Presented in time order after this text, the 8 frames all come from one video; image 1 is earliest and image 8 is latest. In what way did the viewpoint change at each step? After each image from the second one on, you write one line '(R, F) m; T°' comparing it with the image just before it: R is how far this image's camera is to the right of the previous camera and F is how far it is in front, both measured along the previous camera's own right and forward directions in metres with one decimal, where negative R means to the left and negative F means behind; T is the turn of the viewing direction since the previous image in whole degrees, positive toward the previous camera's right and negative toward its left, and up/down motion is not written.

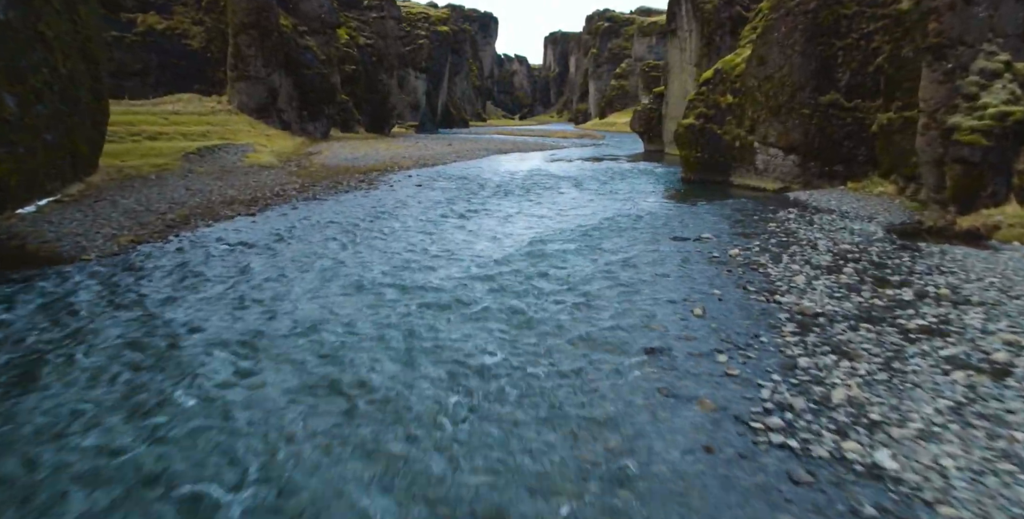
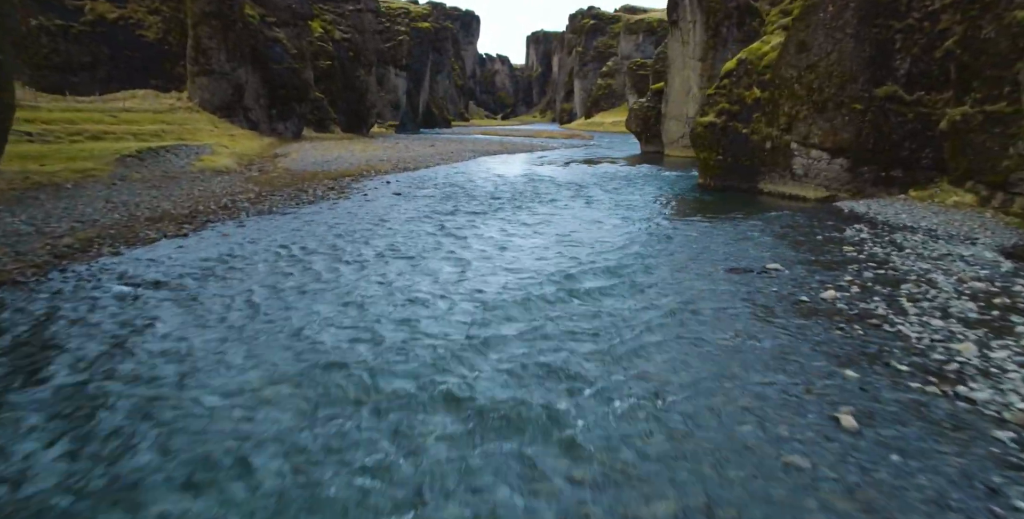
(-0.5, +4.0) m; +2°
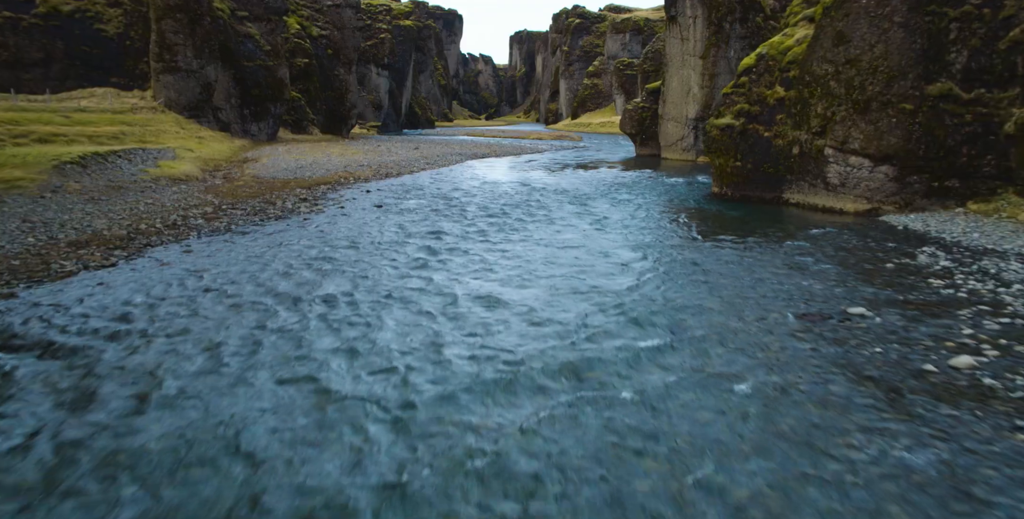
(-0.5, +2.9) m; +2°
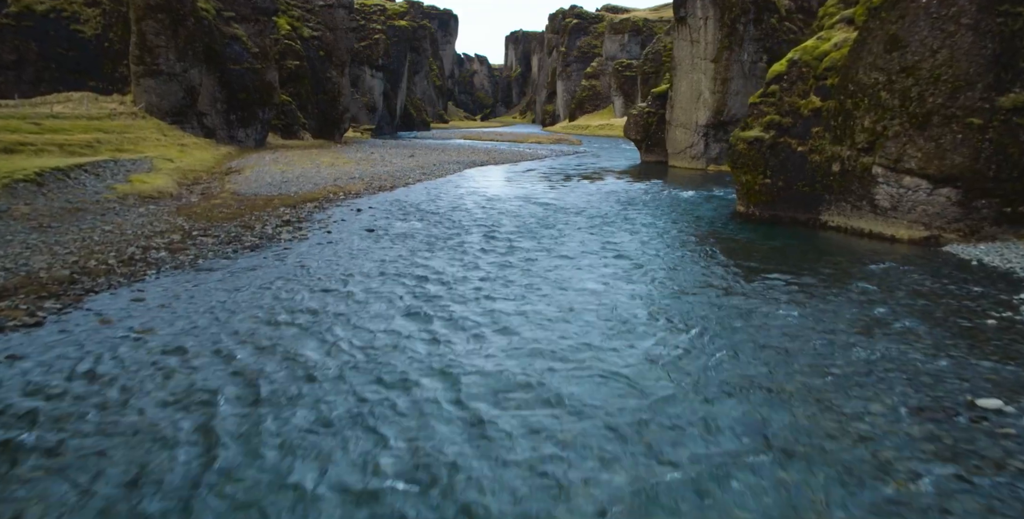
(-0.4, +2.4) m; 0°
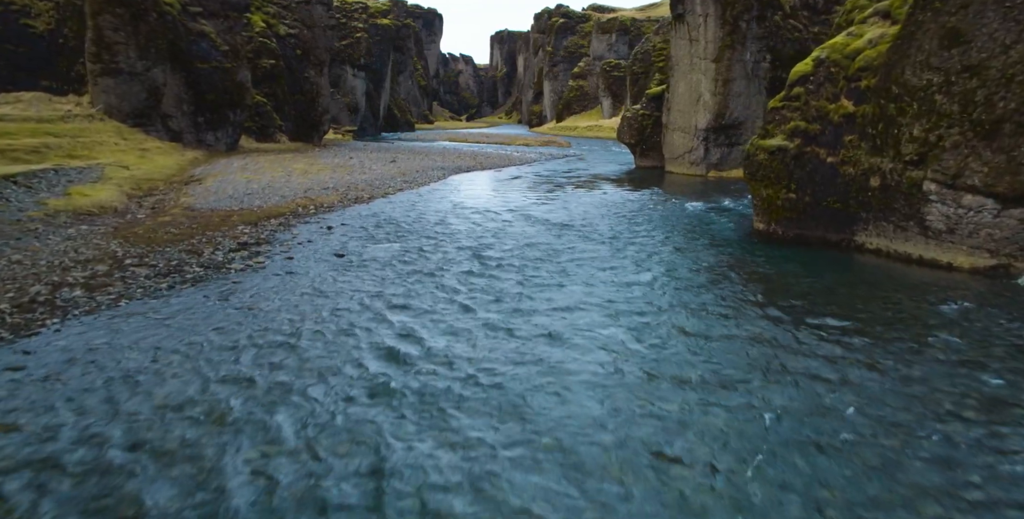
(-0.2, +2.7) m; +1°
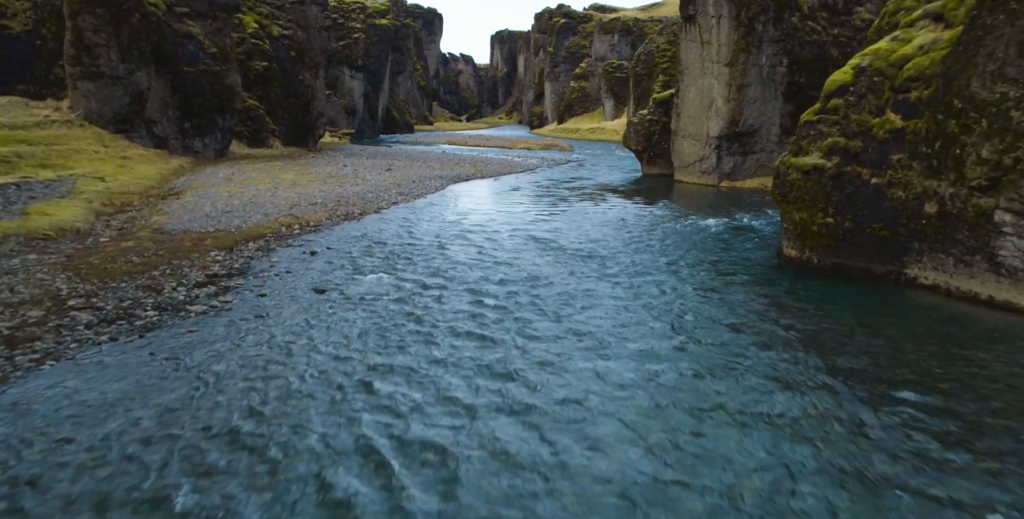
(-0.1, +2.1) m; 0°
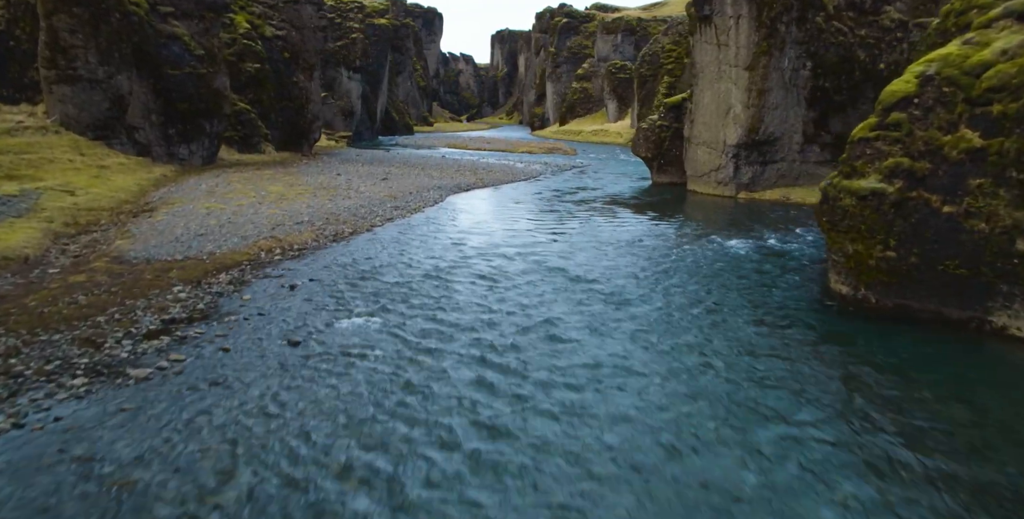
(-0.2, +2.5) m; 0°
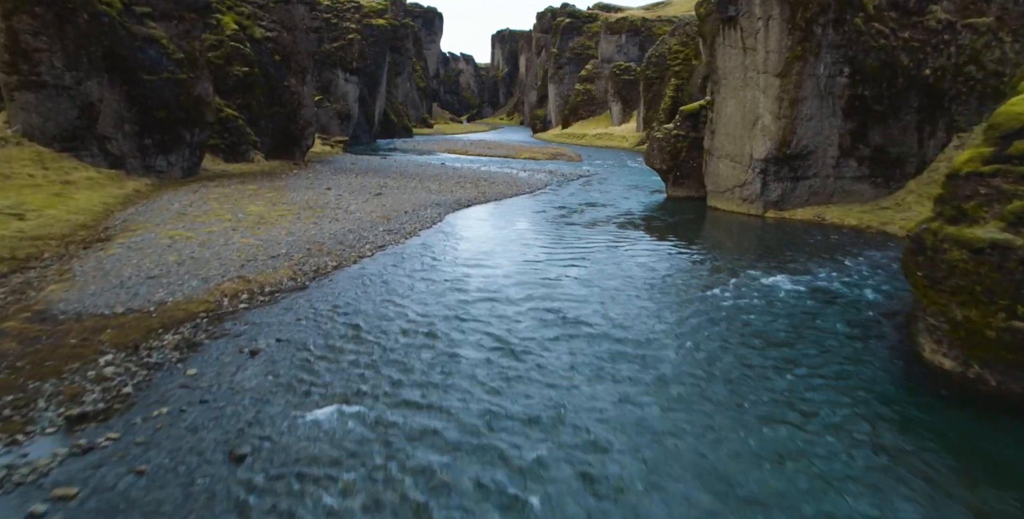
(-0.3, +3.4) m; 0°
